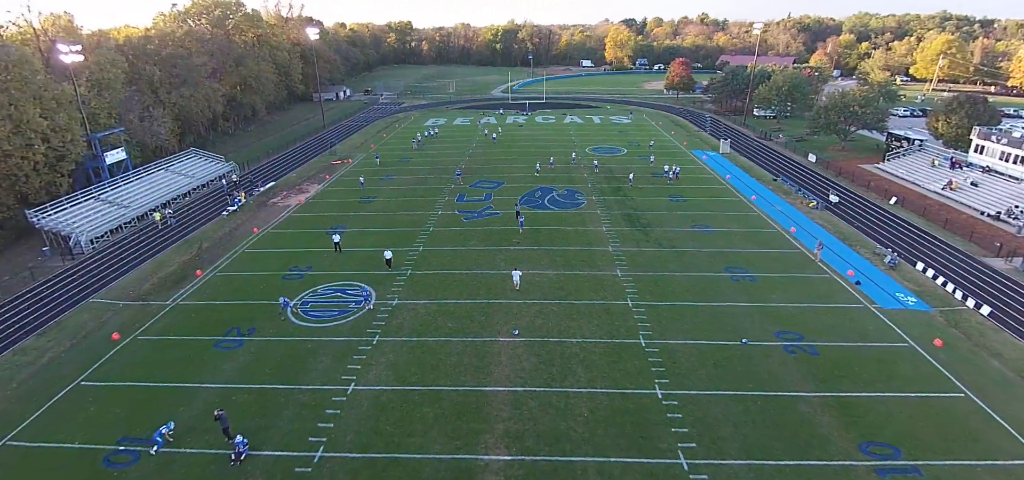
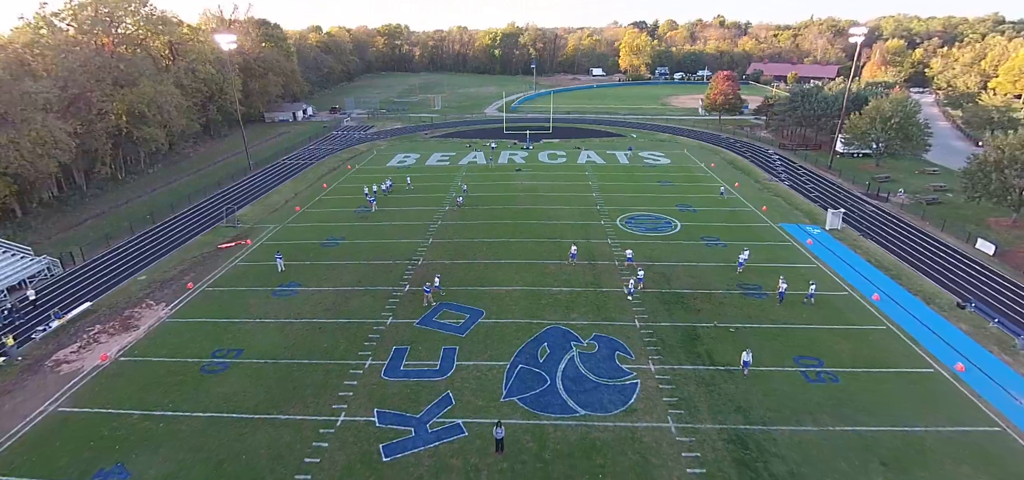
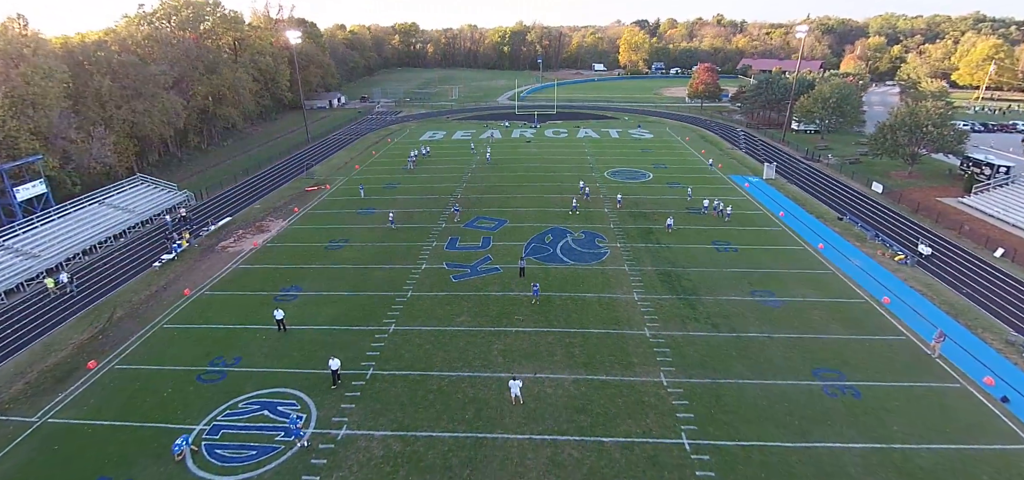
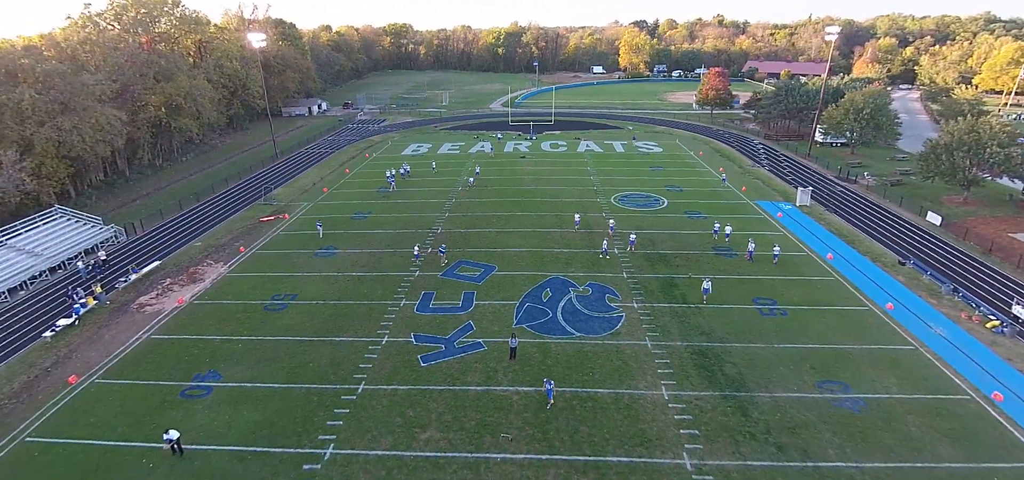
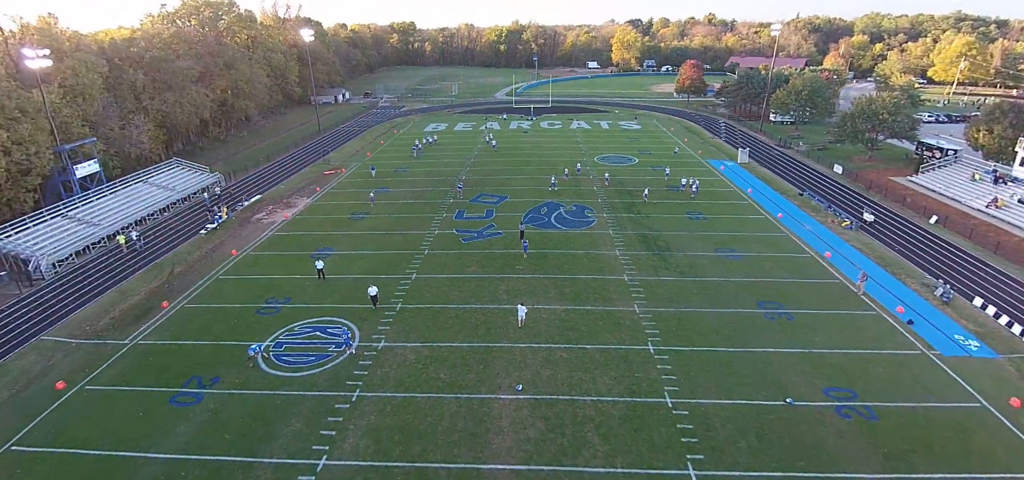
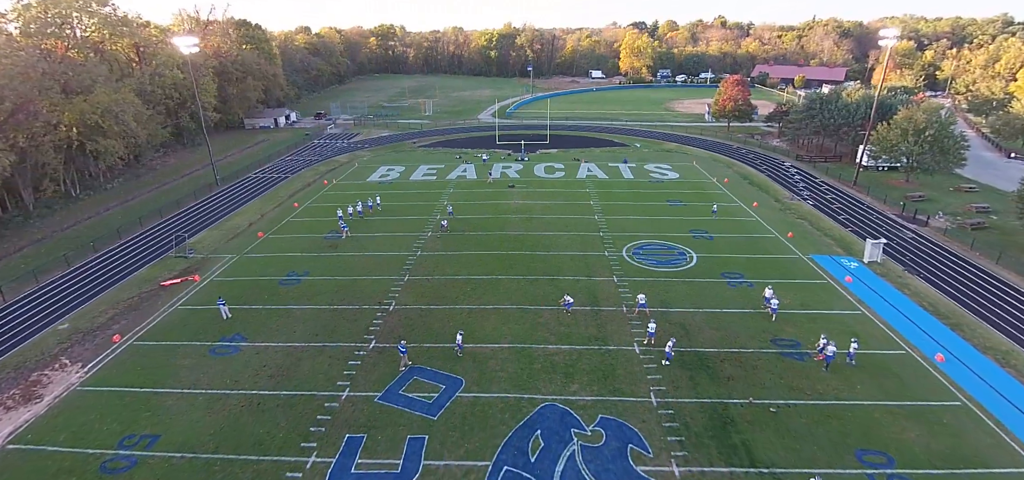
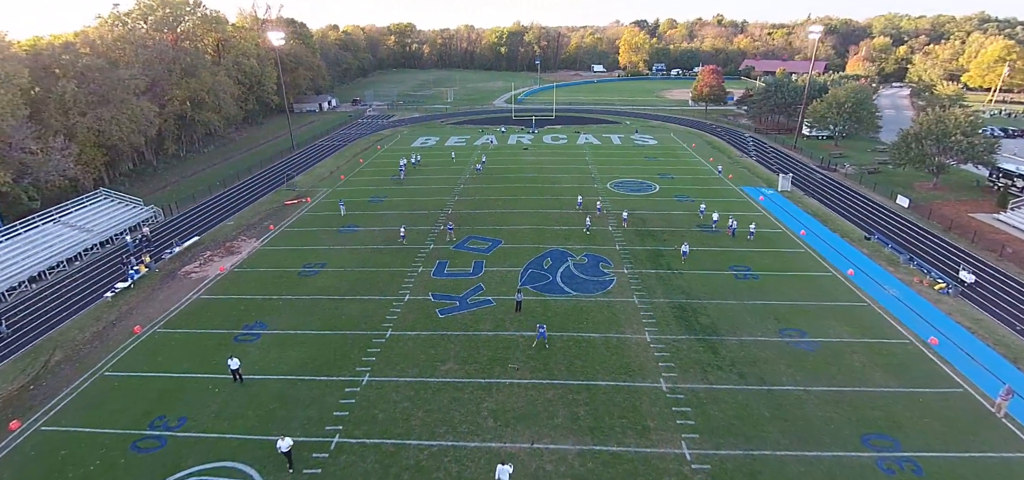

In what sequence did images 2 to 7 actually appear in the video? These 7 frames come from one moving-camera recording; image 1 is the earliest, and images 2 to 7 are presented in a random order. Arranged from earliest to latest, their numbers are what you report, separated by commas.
5, 3, 7, 4, 2, 6
